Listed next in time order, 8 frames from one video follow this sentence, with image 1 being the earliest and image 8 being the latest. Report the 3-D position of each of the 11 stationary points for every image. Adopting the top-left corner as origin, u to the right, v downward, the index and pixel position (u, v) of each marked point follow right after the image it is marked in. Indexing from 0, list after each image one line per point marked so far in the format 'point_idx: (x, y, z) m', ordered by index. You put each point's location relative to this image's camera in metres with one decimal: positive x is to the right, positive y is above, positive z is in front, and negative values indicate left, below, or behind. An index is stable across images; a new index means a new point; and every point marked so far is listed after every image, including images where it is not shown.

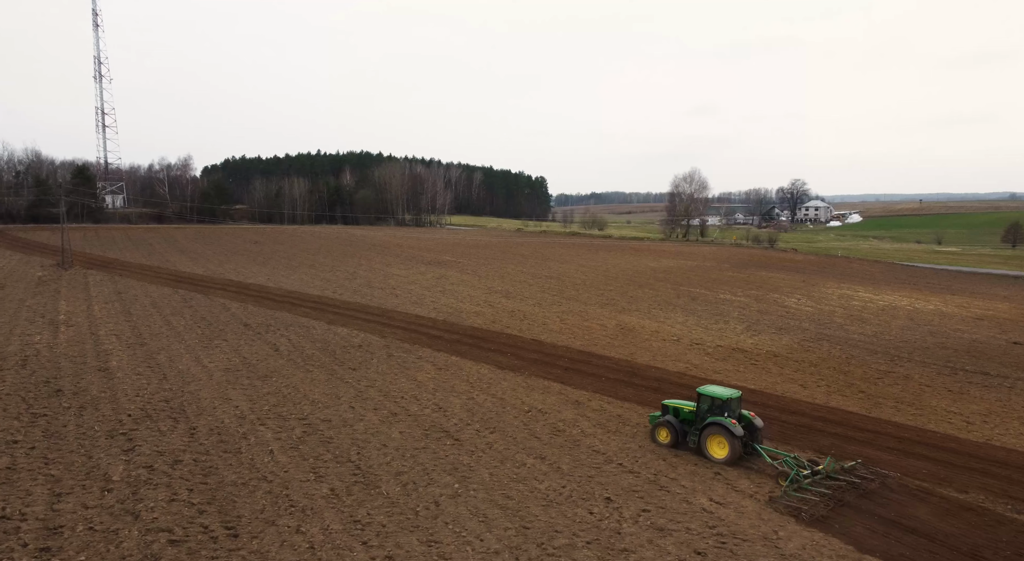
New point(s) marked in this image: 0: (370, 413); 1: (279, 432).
0: (-2.6, -2.6, +11.8) m
1: (-3.9, -2.6, +10.5) m
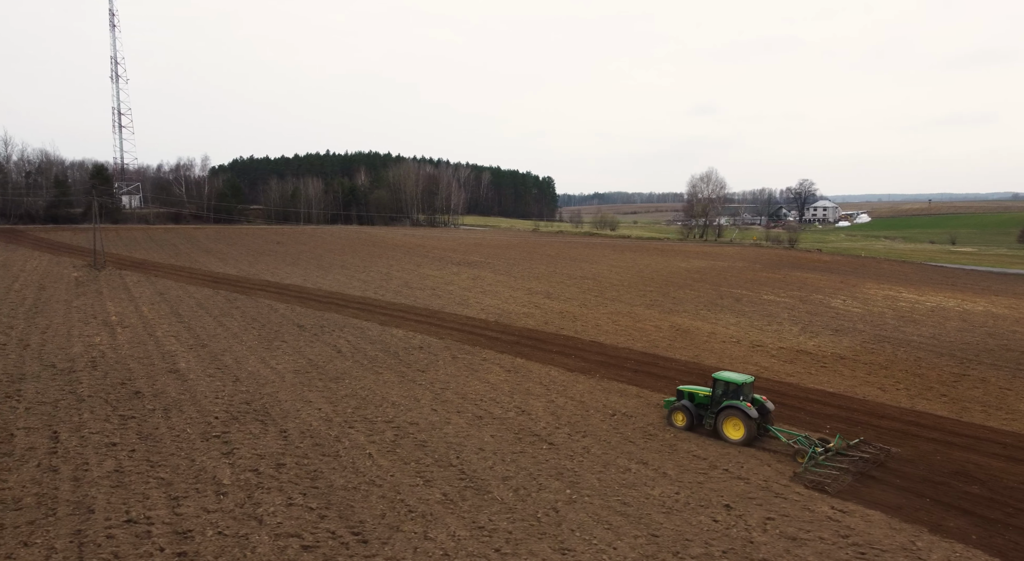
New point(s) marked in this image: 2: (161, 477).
0: (-1.0, -2.6, +11.6) m
1: (-2.3, -2.6, +10.3) m
2: (-4.7, -2.7, +8.4) m
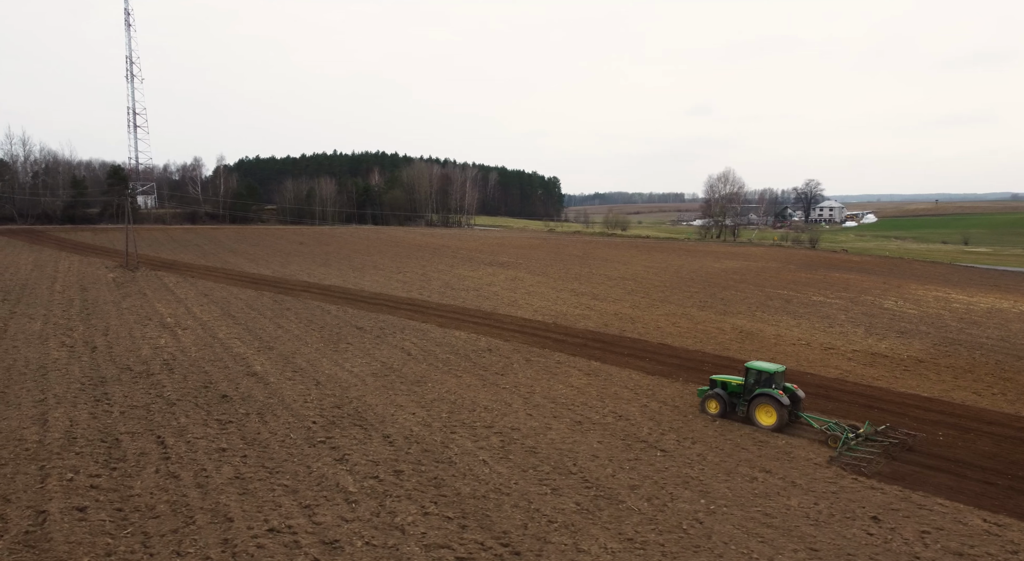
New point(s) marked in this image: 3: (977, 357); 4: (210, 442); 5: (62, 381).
0: (+0.8, -2.6, +11.3) m
1: (-0.5, -2.7, +10.1) m
2: (-3.0, -2.7, +8.2) m
3: (+15.0, -2.5, +19.9) m
4: (-4.7, -2.5, +9.7) m
5: (-9.8, -2.1, +13.4) m
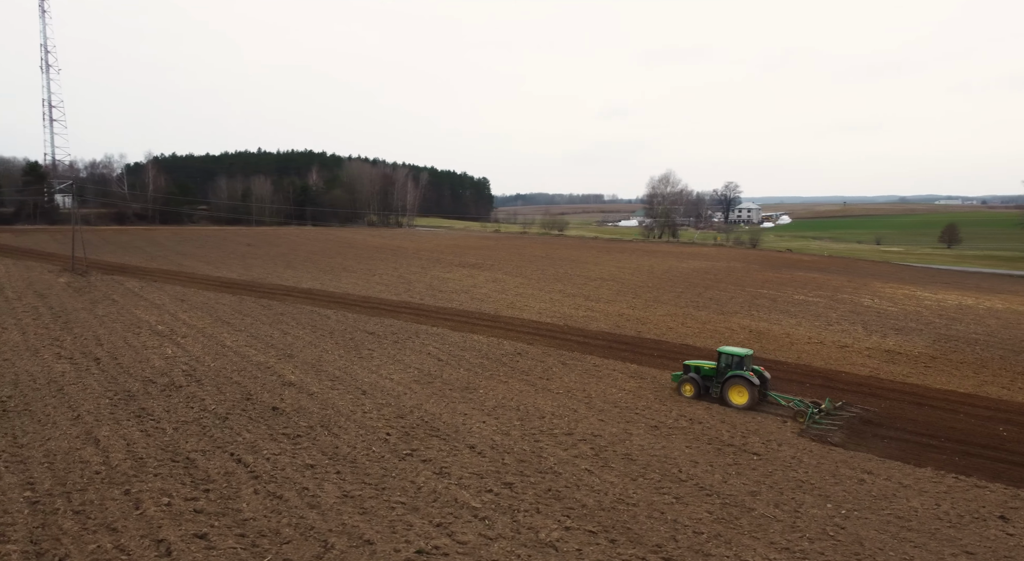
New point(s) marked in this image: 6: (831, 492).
0: (+2.2, -2.7, +11.1) m
1: (+0.9, -2.7, +9.8) m
2: (-1.4, -2.8, +7.7) m
3: (+15.7, -2.4, +20.7) m
4: (-3.2, -2.6, +9.1) m
5: (-8.6, -2.2, +12.3) m
6: (+4.3, -2.9, +8.3) m
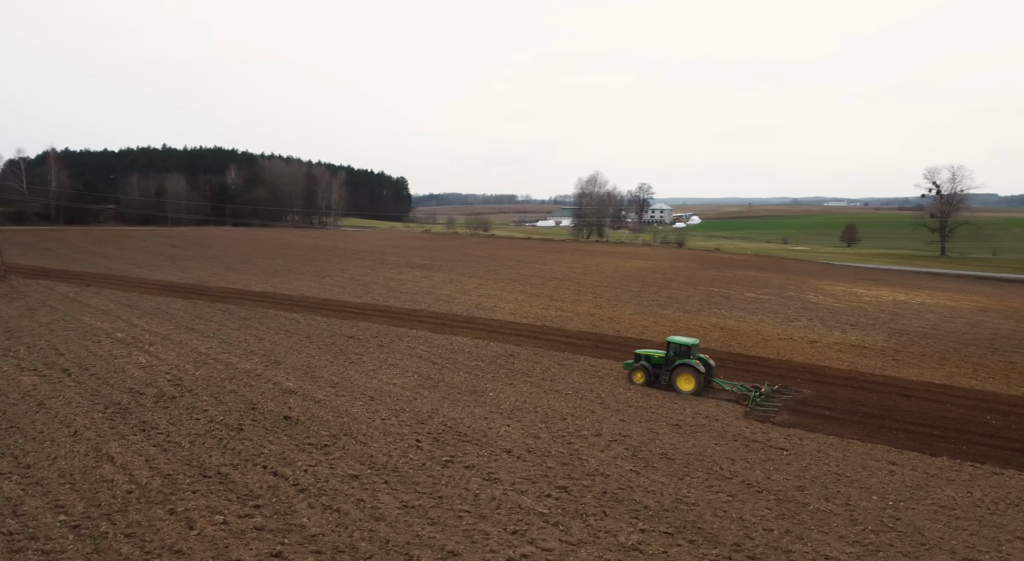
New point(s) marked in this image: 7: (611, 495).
0: (+2.7, -2.7, +11.2) m
1: (+1.5, -2.7, +9.8) m
2: (-0.6, -2.8, +7.5) m
3: (+15.1, -2.4, +22.2) m
4: (-2.5, -2.7, +8.7) m
5: (-8.2, -2.3, +11.4) m
6: (+5.0, -2.9, +8.7) m
7: (+1.3, -2.8, +8.1) m
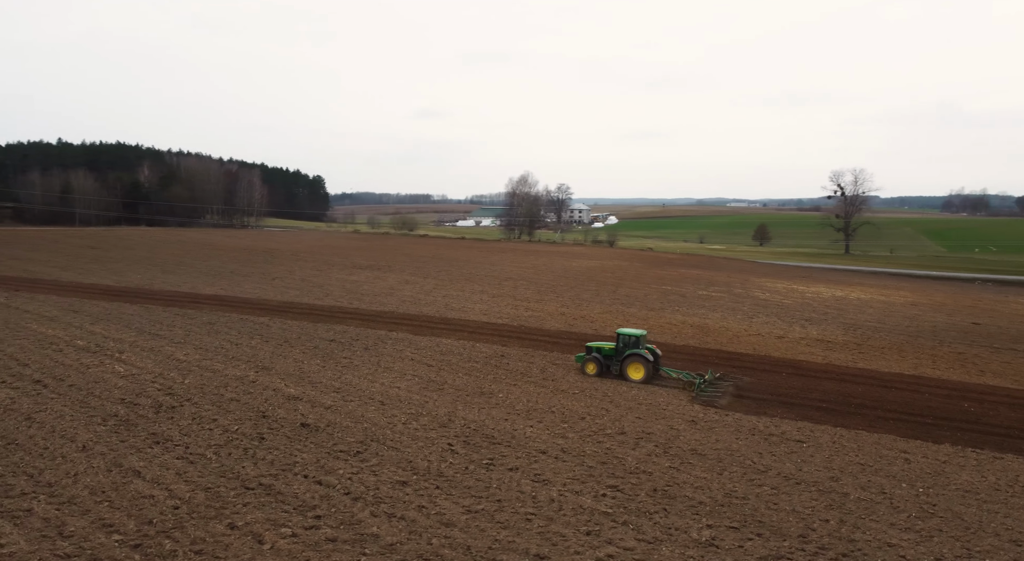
0: (+3.1, -2.7, +11.5) m
1: (+2.1, -2.7, +10.0) m
2: (+0.2, -2.8, +7.4) m
3: (+14.4, -2.3, +23.6) m
4: (-1.9, -2.7, +8.5) m
5: (-7.8, -2.4, +10.6) m
6: (+5.7, -2.9, +9.2) m
7: (+2.0, -2.8, +8.2) m
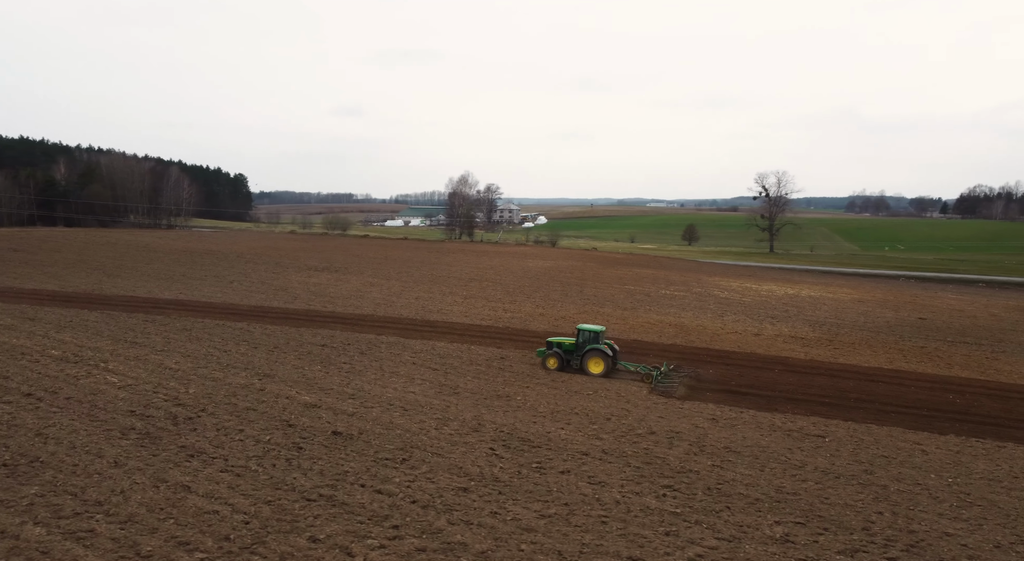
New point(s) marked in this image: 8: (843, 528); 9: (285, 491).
0: (+3.6, -2.7, +11.8) m
1: (+2.7, -2.8, +10.2) m
2: (+1.1, -2.9, +7.6) m
3: (+13.8, -2.3, +24.8) m
4: (-1.1, -2.8, +8.4) m
5: (-7.1, -2.5, +10.0) m
6: (+6.4, -2.9, +9.8) m
7: (+2.8, -2.9, +8.5) m
8: (+3.9, -3.0, +7.4) m
9: (-2.9, -2.7, +7.9) m
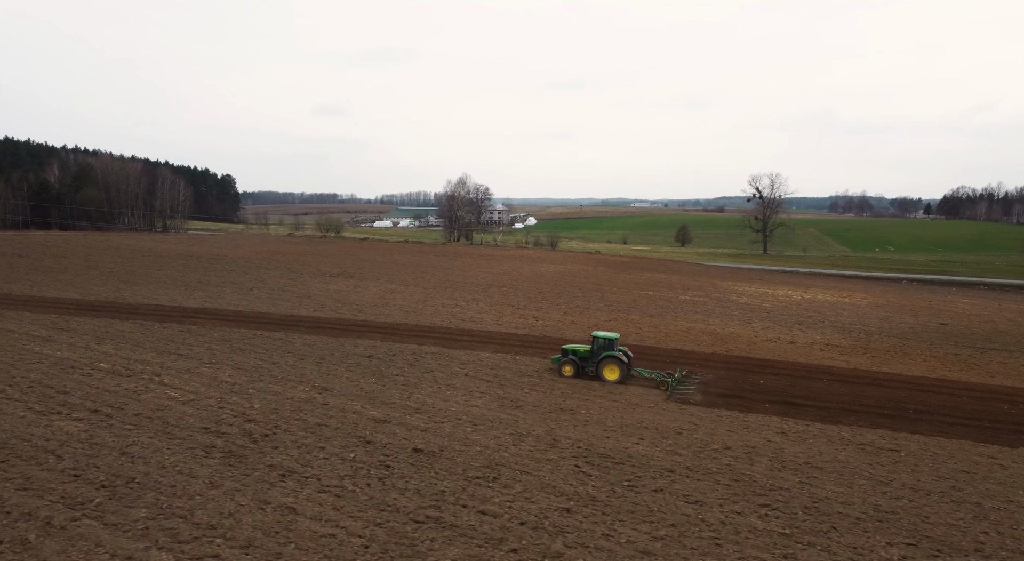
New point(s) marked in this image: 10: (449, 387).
0: (+5.0, -3.0, +11.8) m
1: (+4.1, -3.1, +10.2) m
2: (+2.4, -3.1, +7.6) m
3: (+15.3, -2.6, +24.8) m
4: (+0.3, -3.1, +8.4) m
5: (-5.8, -2.9, +10.1) m
6: (+7.8, -3.2, +9.8) m
7: (+4.2, -3.1, +8.5) m
8: (+5.3, -3.2, +7.4) m
9: (-1.6, -3.0, +8.0) m
10: (-1.6, -2.7, +15.5) m
